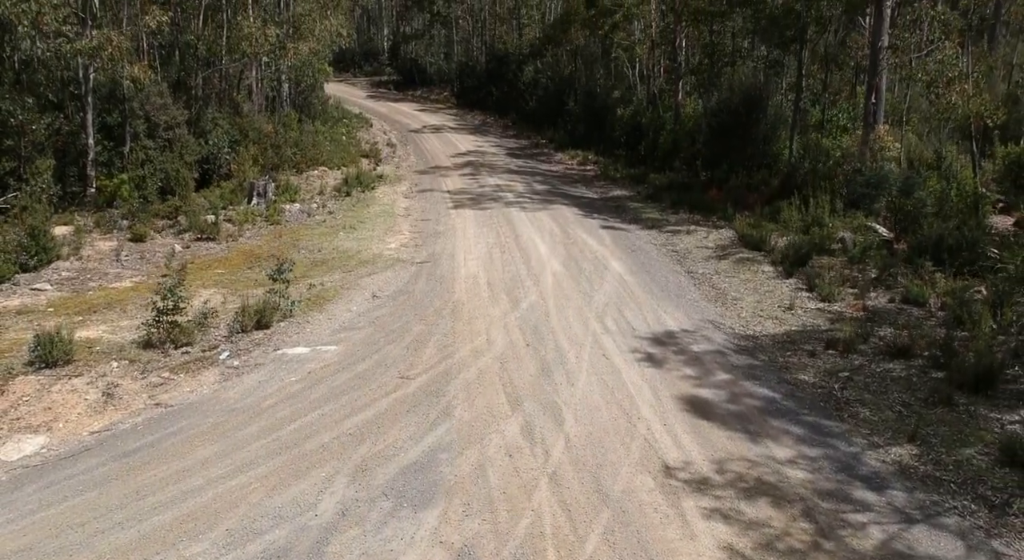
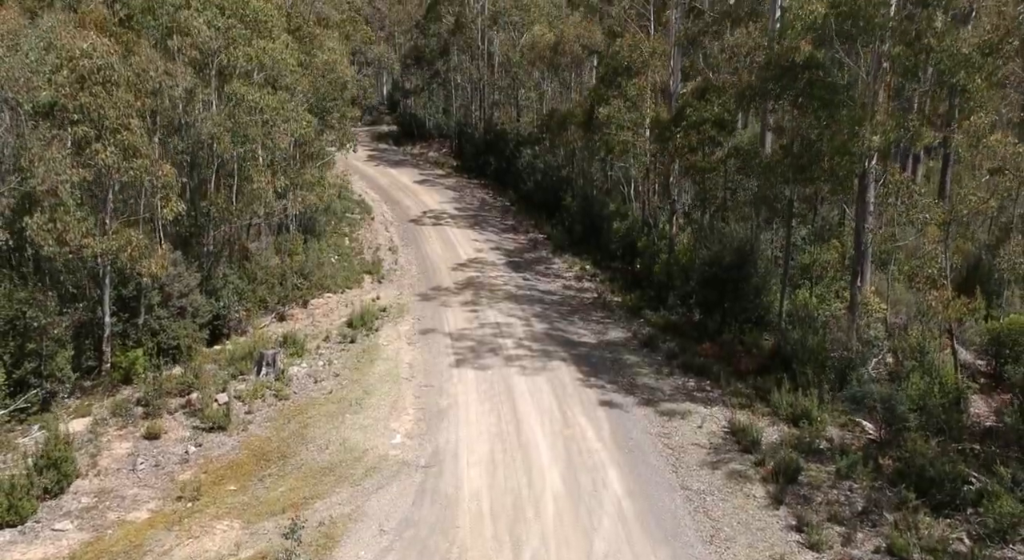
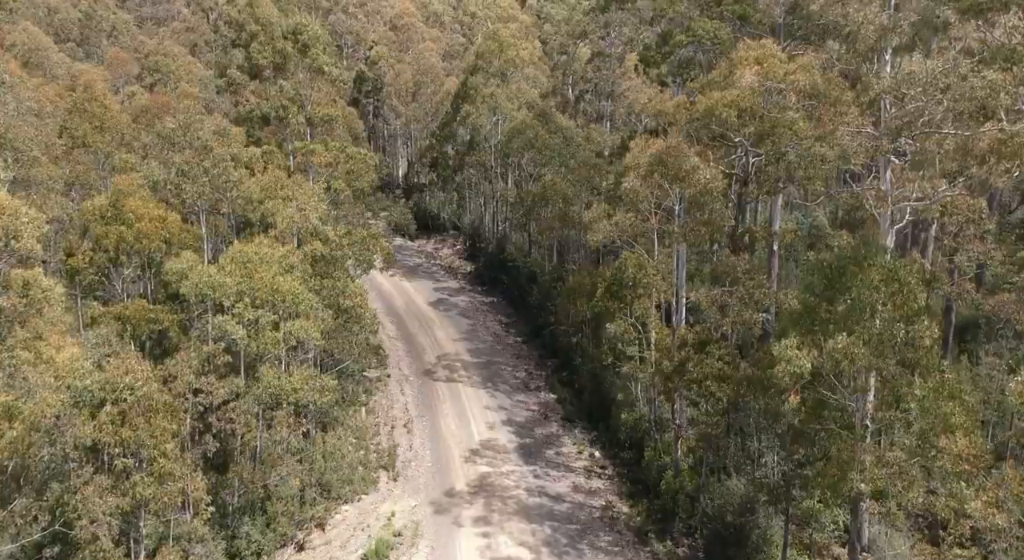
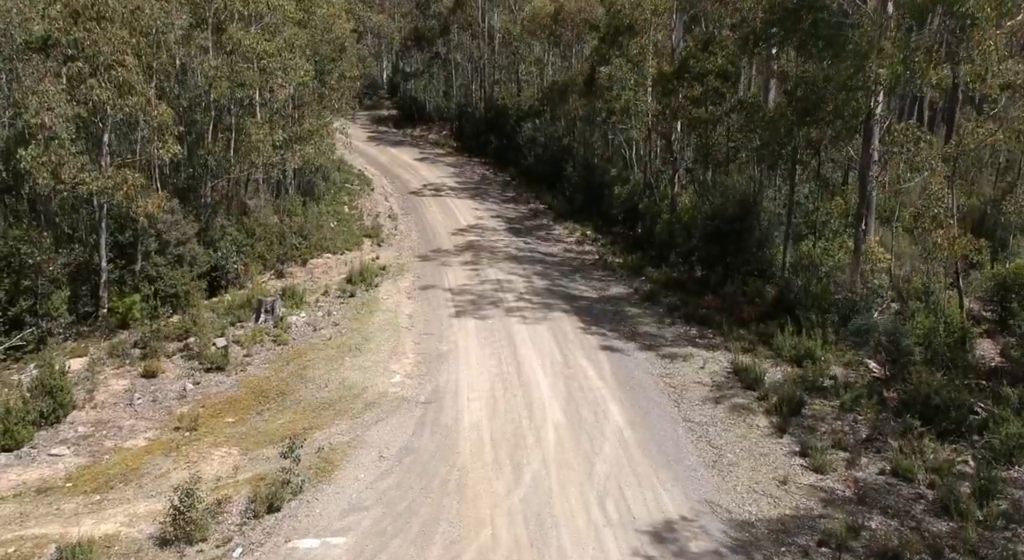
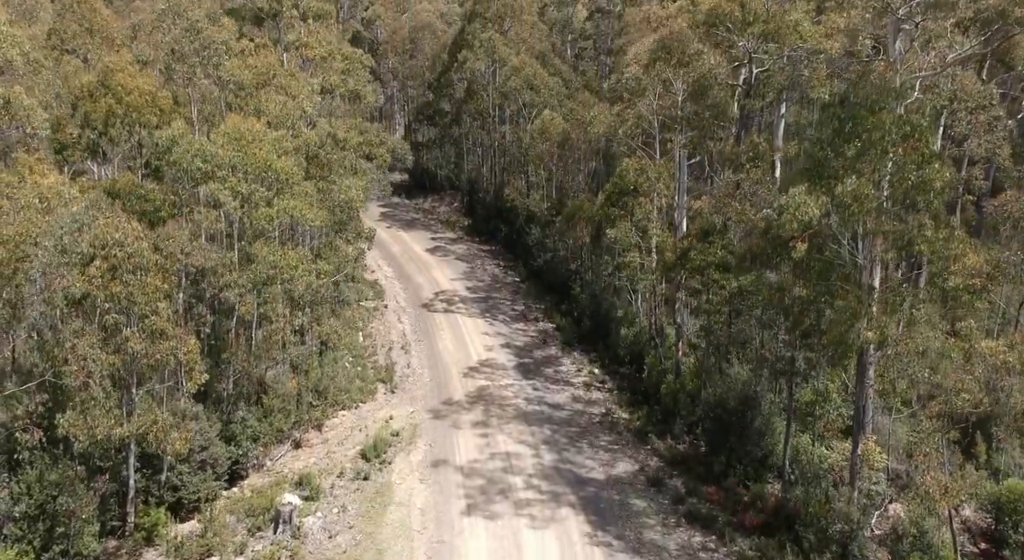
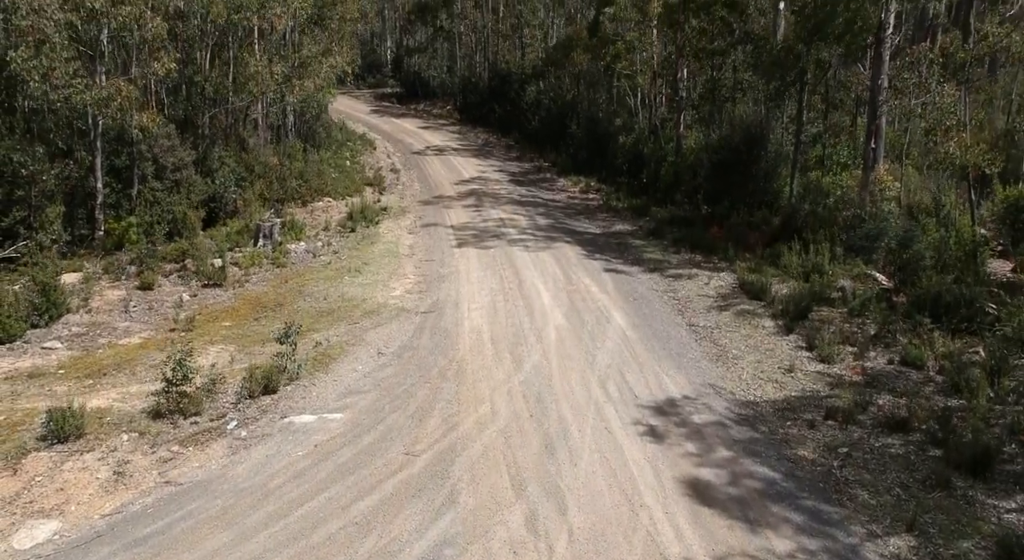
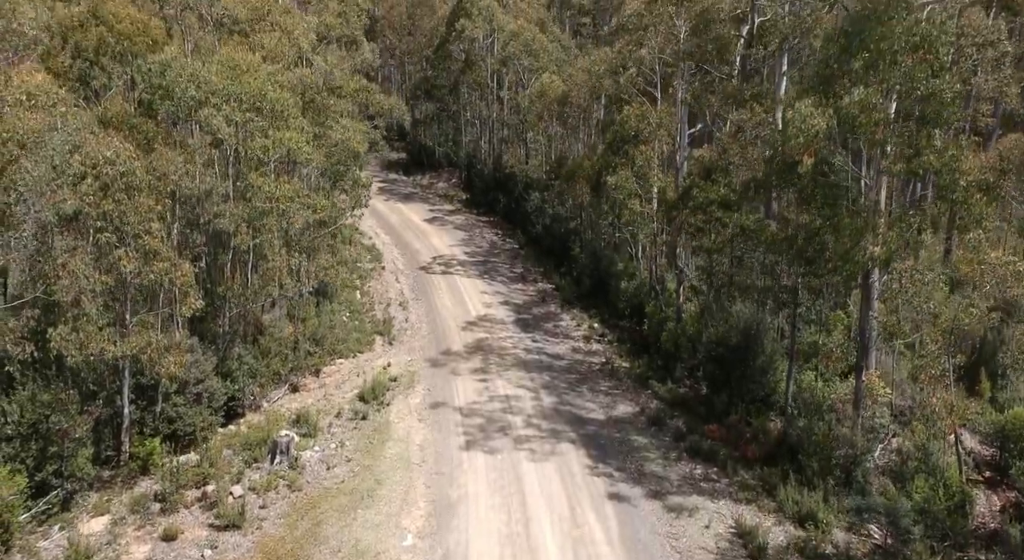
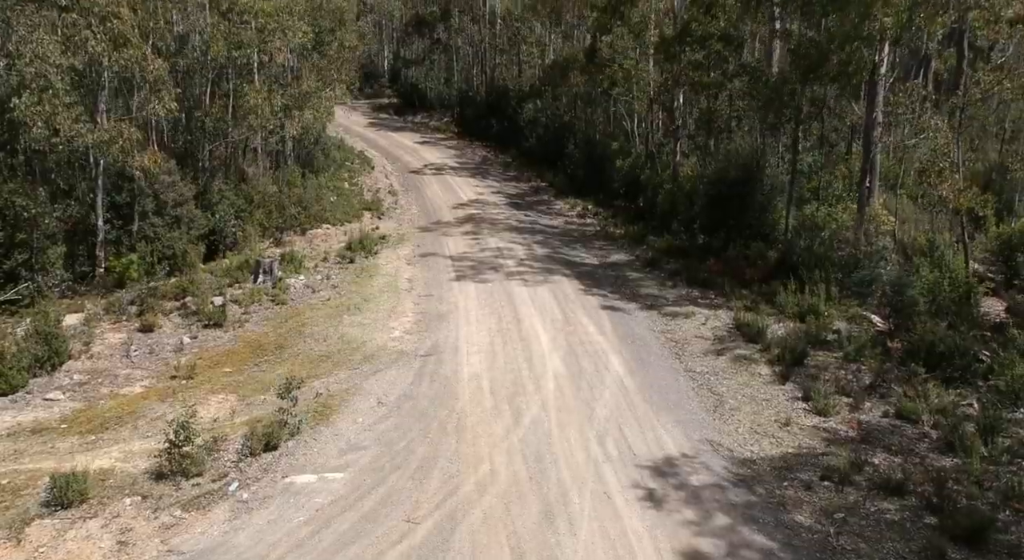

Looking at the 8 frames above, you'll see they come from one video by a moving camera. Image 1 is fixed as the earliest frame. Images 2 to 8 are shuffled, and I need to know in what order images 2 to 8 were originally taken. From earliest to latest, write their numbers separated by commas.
6, 8, 4, 2, 7, 5, 3
